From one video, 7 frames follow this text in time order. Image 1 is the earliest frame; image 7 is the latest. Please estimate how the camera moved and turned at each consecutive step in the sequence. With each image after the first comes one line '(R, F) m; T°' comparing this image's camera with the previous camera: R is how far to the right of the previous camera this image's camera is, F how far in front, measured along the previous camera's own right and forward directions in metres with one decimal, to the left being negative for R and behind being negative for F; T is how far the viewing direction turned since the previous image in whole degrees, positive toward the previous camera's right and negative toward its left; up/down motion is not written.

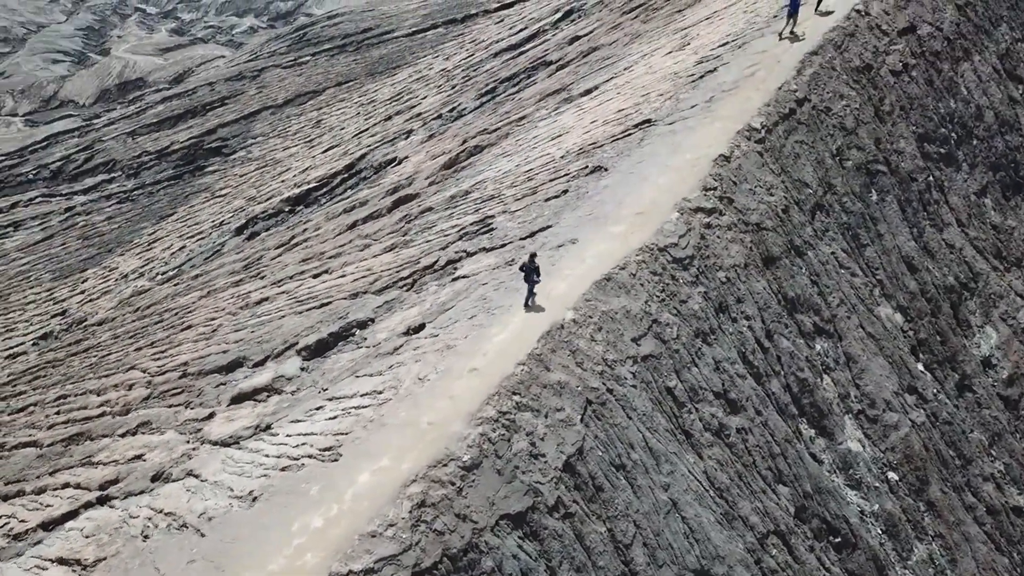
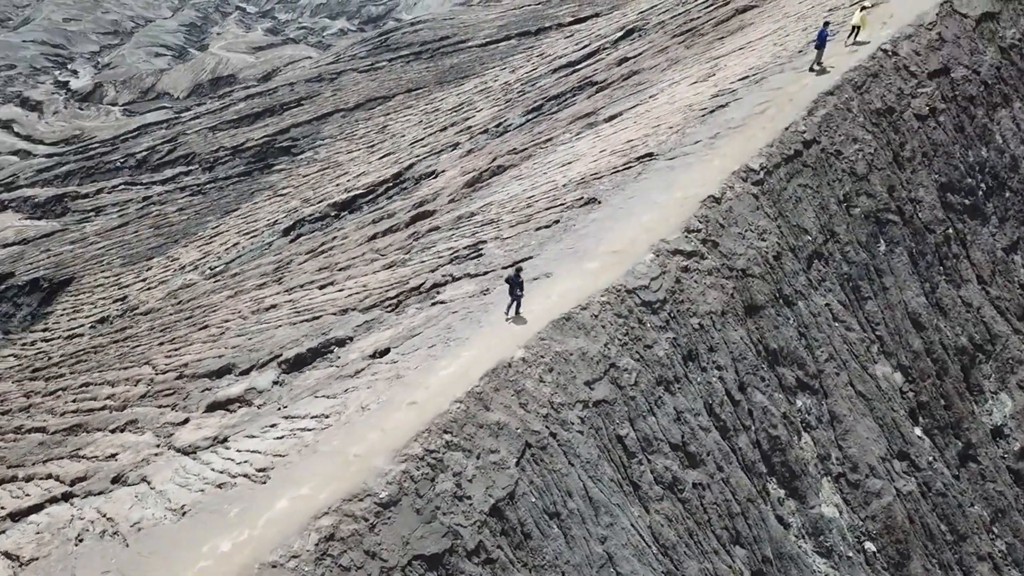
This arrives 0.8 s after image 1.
(+1.7, +0.3) m; -5°
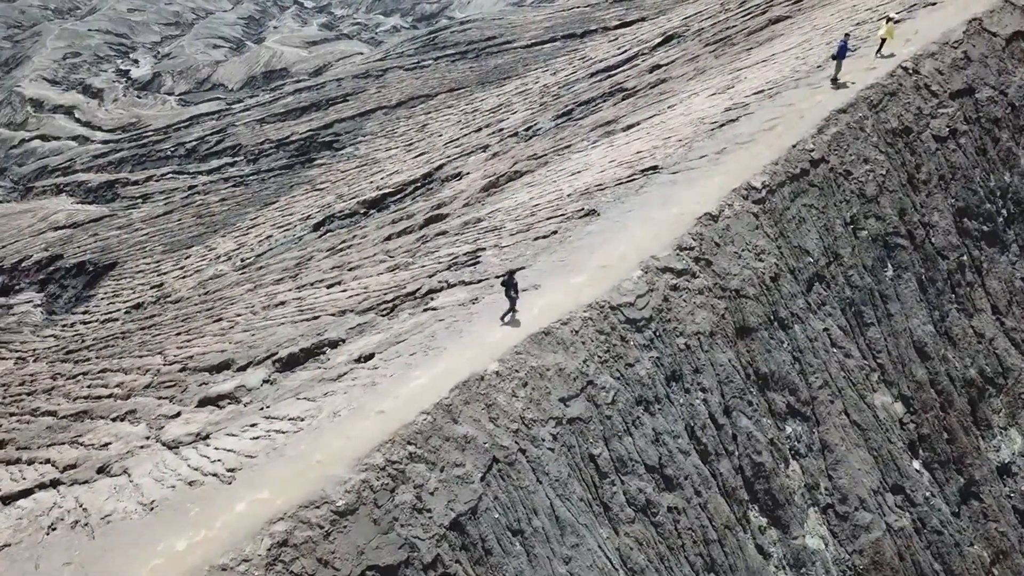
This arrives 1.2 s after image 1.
(+0.9, +0.1) m; -3°
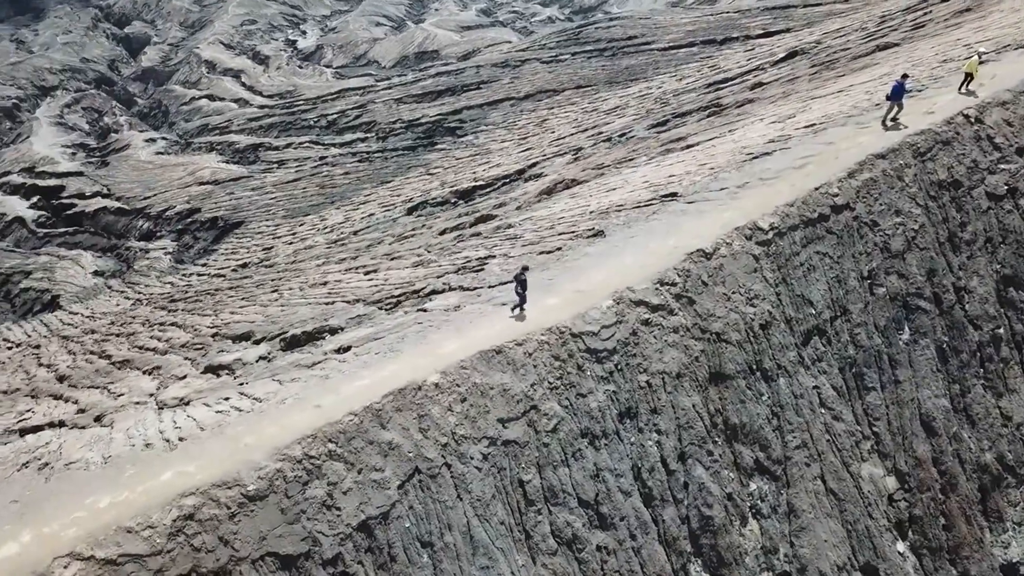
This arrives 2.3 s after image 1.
(+2.5, +0.2) m; -9°
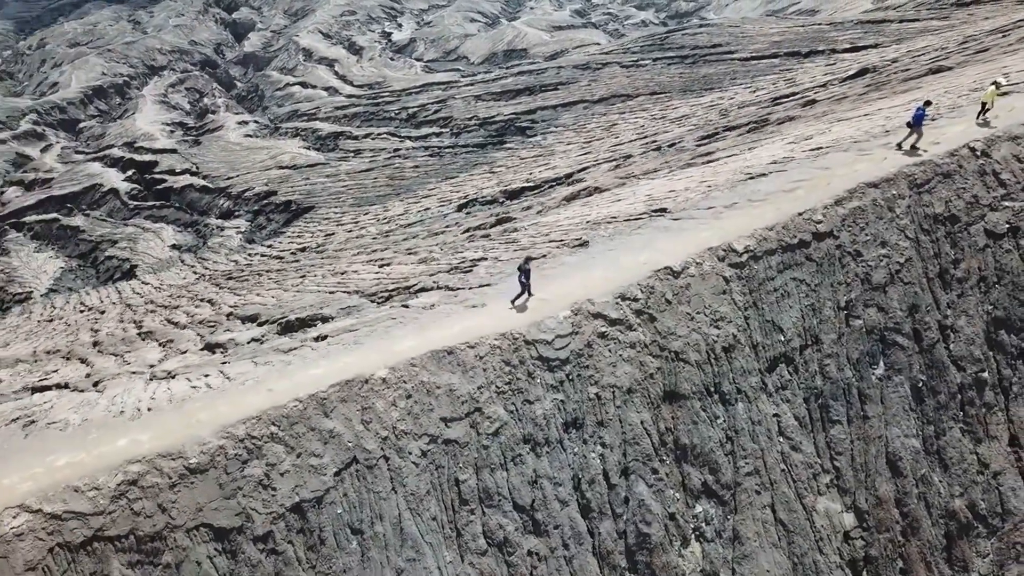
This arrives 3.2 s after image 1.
(+1.8, -0.2) m; -6°
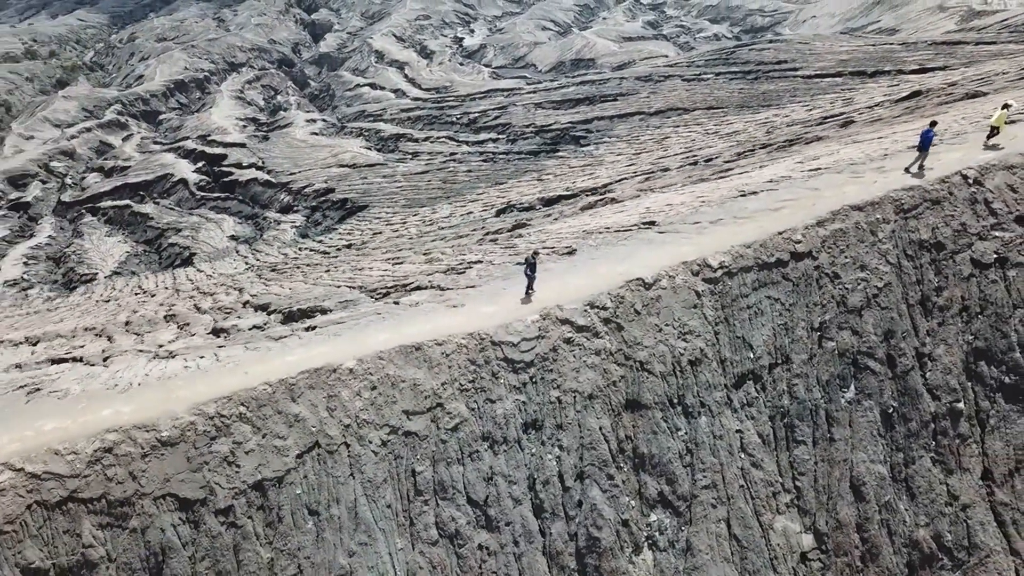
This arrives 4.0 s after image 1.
(+1.4, -0.3) m; -4°
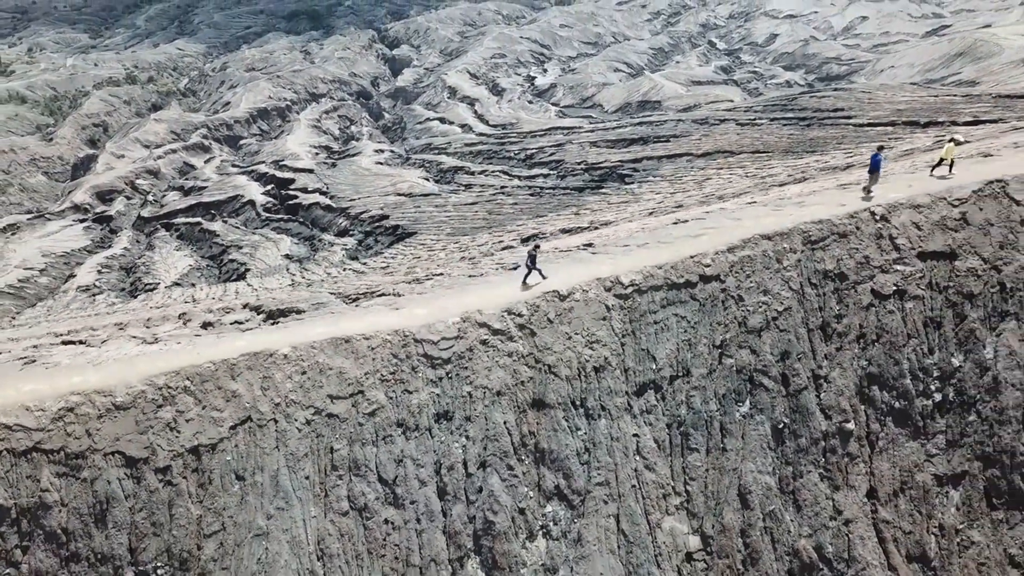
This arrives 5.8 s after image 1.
(+2.6, -1.3) m; -5°
